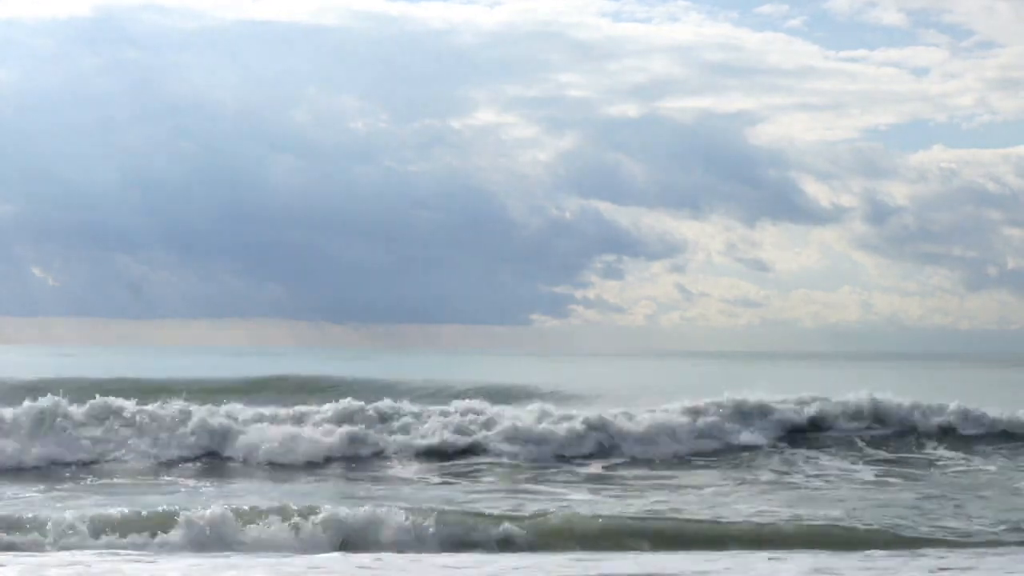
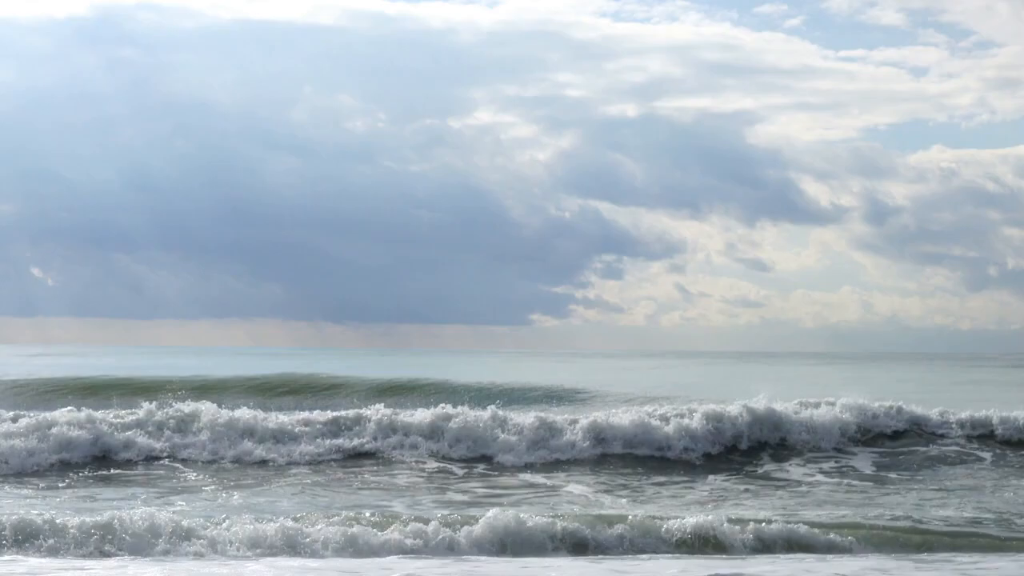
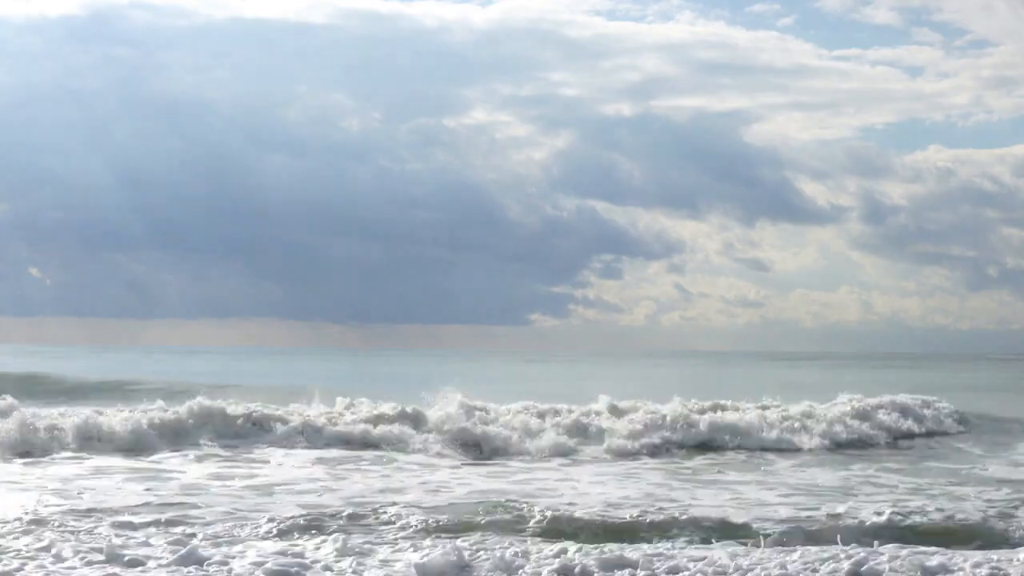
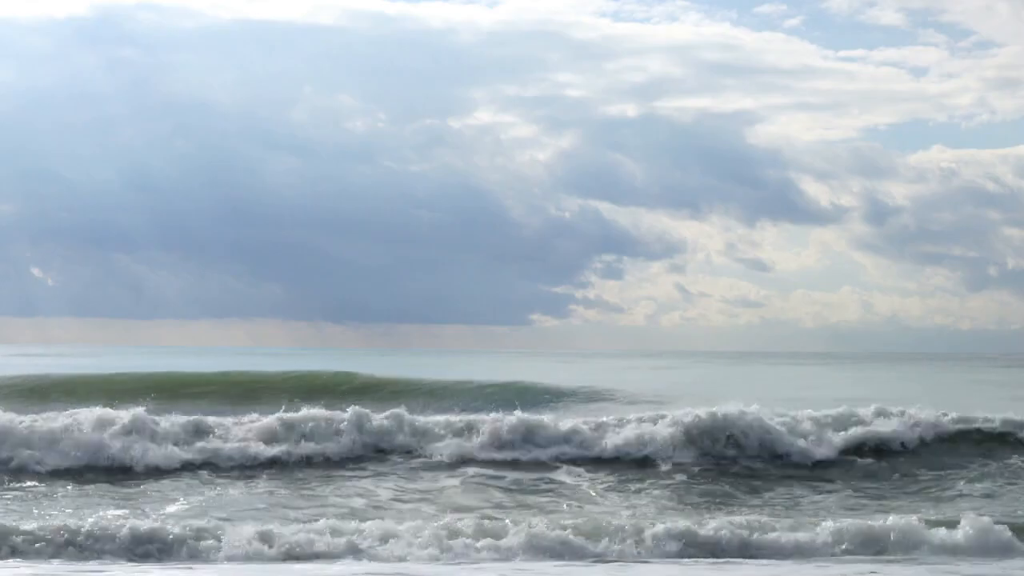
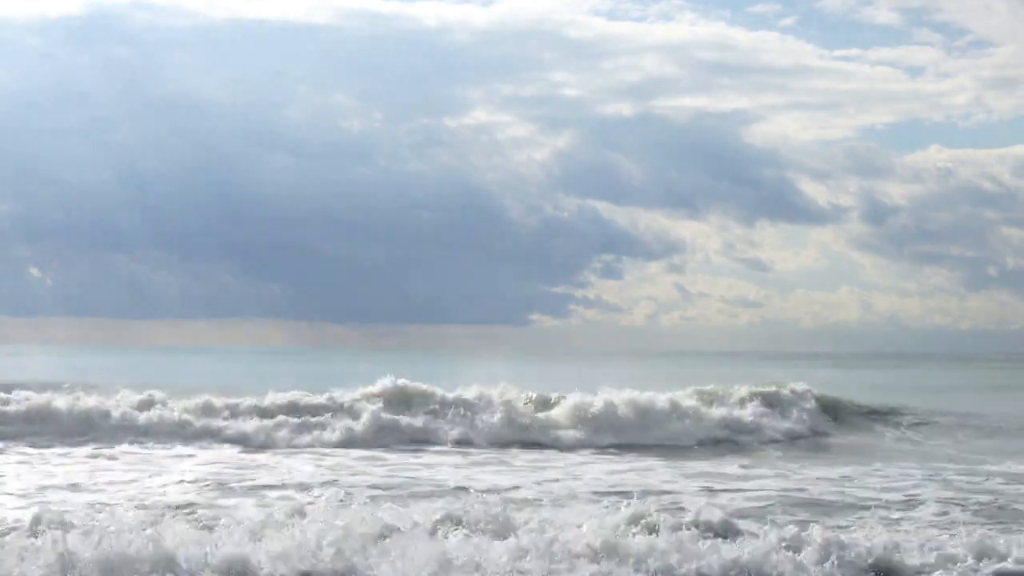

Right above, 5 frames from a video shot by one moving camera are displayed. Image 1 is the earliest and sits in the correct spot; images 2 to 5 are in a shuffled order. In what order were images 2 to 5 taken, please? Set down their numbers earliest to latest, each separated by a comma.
2, 4, 5, 3
